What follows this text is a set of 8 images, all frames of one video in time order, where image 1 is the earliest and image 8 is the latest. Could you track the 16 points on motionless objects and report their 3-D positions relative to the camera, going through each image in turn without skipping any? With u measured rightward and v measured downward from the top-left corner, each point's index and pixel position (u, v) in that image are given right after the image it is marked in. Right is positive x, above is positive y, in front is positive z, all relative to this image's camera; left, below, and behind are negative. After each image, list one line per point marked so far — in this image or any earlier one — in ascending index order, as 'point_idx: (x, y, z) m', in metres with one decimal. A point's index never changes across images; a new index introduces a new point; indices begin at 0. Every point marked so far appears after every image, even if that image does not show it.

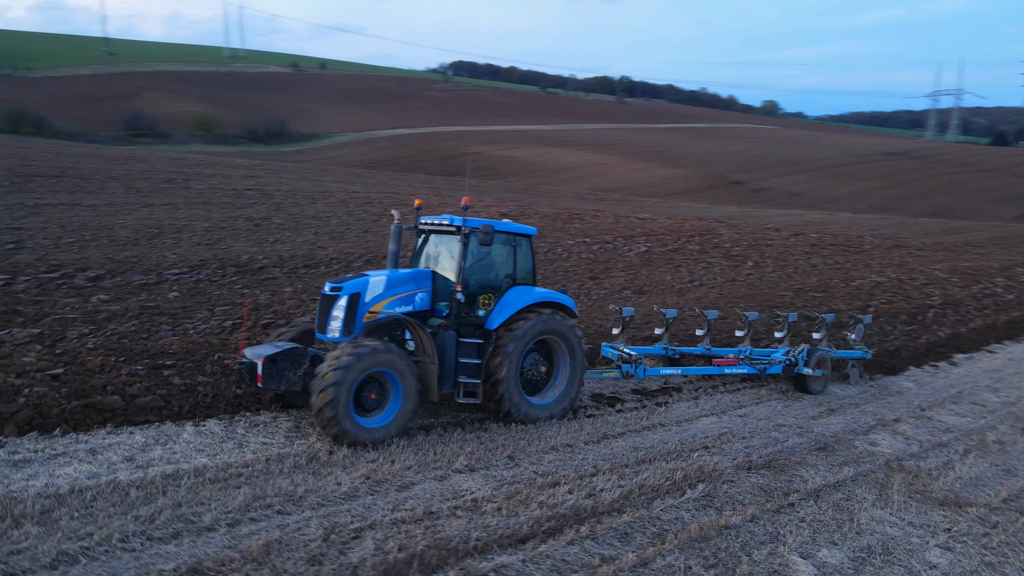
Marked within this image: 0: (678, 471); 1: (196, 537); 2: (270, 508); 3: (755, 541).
0: (+1.2, -1.3, +5.1) m
1: (-1.6, -1.2, +3.5) m
2: (-1.3, -1.2, +3.8) m
3: (+1.4, -1.5, +4.2) m
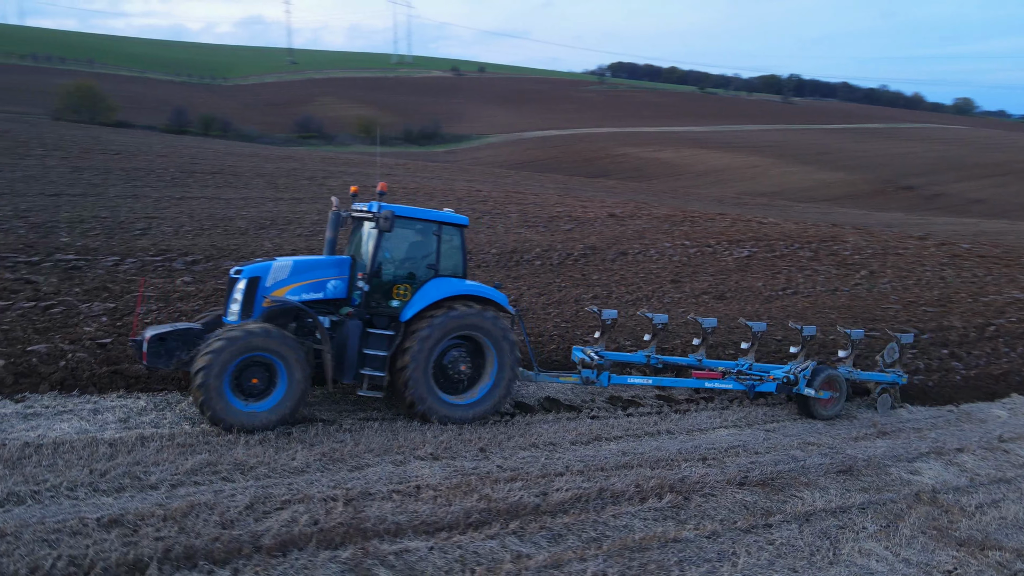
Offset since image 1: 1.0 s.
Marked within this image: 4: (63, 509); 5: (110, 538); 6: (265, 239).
0: (+1.0, -1.3, +4.9) m
1: (-2.0, -1.1, +3.8) m
2: (-1.7, -1.0, +4.1) m
3: (+1.0, -1.5, +4.0) m
4: (-2.2, -1.1, +3.6) m
5: (-1.9, -1.1, +3.3) m
6: (-4.2, +0.8, +12.7) m
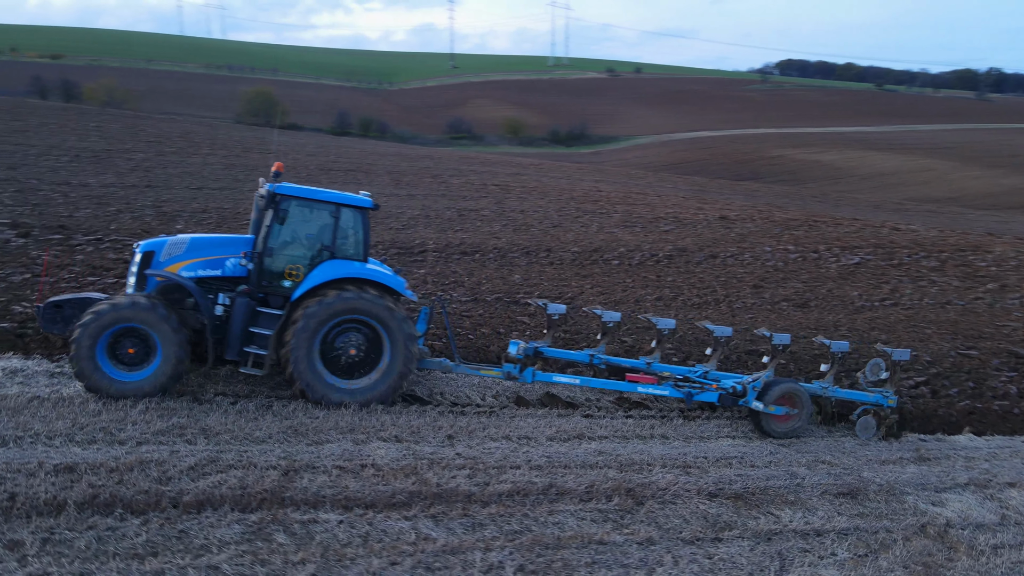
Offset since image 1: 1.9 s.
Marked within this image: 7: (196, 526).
0: (+0.7, -1.3, +4.7) m
1: (-2.4, -0.9, +4.3) m
2: (-2.1, -0.9, +4.5) m
3: (+0.5, -1.4, +3.8) m
4: (-2.7, -0.9, +4.1) m
5: (-2.4, -1.0, +3.8) m
6: (-2.8, +1.0, +13.5) m
7: (-1.6, -1.2, +3.6) m
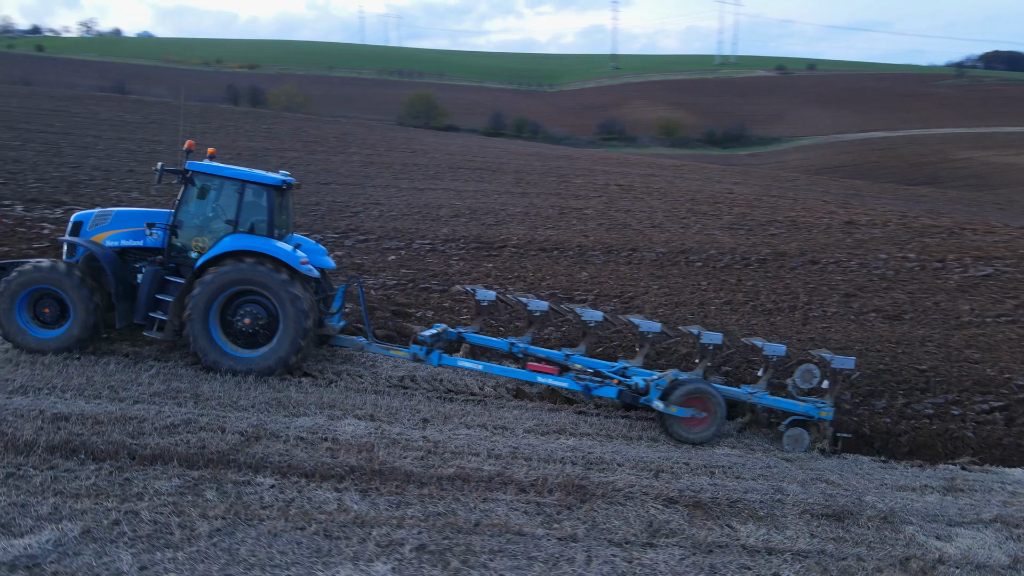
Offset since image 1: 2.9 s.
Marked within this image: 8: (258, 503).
0: (+0.4, -1.2, +4.6) m
1: (-2.8, -0.7, +4.9) m
2: (-2.4, -0.8, +5.0) m
3: (0.0, -1.4, +3.8) m
4: (-3.0, -0.7, +4.7) m
5: (-2.8, -0.8, +4.3) m
6: (-1.1, +1.2, +13.9) m
7: (-2.0, -1.0, +4.0) m
8: (-1.4, -1.1, +3.9) m
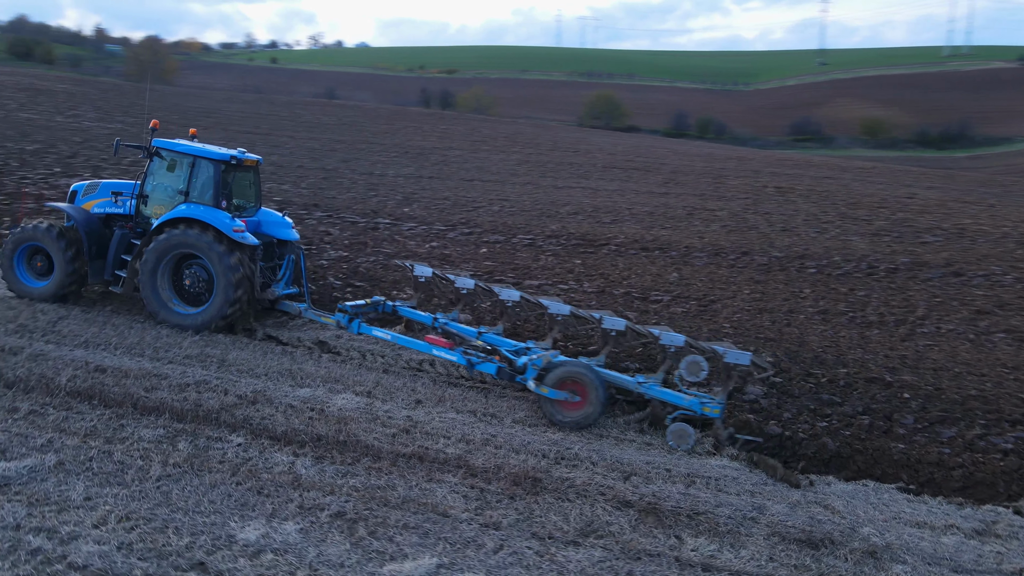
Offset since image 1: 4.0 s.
0: (+0.1, -1.2, +4.6) m
1: (-2.8, -0.5, +5.6) m
2: (-2.4, -0.6, +5.6) m
3: (-0.4, -1.3, +3.9) m
4: (-3.2, -0.5, +5.5) m
5: (-3.0, -0.6, +5.1) m
6: (+1.0, +1.2, +13.9) m
7: (-2.4, -0.8, +4.6) m
8: (-1.7, -1.0, +4.3) m
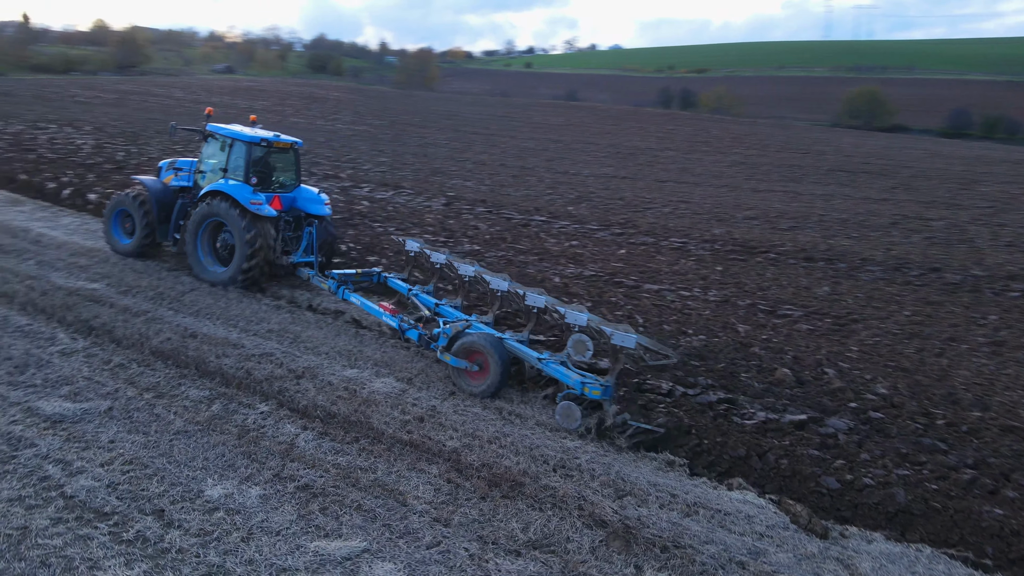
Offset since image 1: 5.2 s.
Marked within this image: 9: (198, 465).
0: (0.0, -1.2, +4.5) m
1: (-2.4, -0.4, +6.3) m
2: (-2.0, -0.4, +6.2) m
3: (-0.7, -1.3, +3.9) m
4: (-2.8, -0.3, +6.3) m
5: (-2.8, -0.4, +5.9) m
6: (+4.0, +1.1, +13.0) m
7: (-2.3, -0.7, +5.2) m
8: (-1.8, -0.9, +4.8) m
9: (-1.8, -1.0, +4.2) m
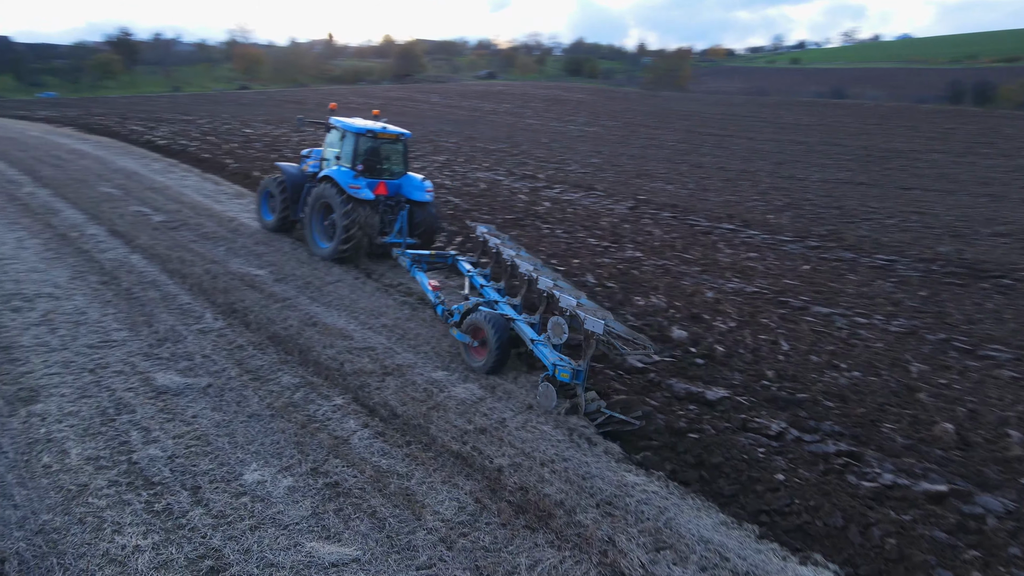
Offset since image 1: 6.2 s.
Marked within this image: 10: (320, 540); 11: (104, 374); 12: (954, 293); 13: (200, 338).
0: (+0.2, -1.2, +4.1) m
1: (-1.5, -0.3, +6.6) m
2: (-1.1, -0.4, +6.4) m
3: (-0.7, -1.3, +3.8) m
4: (-1.8, -0.2, +6.8) m
5: (-1.9, -0.3, +6.4) m
6: (+6.8, +0.6, +10.9) m
7: (-1.7, -0.6, +5.6) m
8: (-1.4, -0.8, +5.0) m
9: (-1.6, -1.0, +4.5) m
10: (-1.0, -1.3, +3.7) m
11: (-2.9, -0.6, +5.2) m
12: (+5.2, -0.1, +8.5) m
13: (-2.5, -0.4, +6.0) m
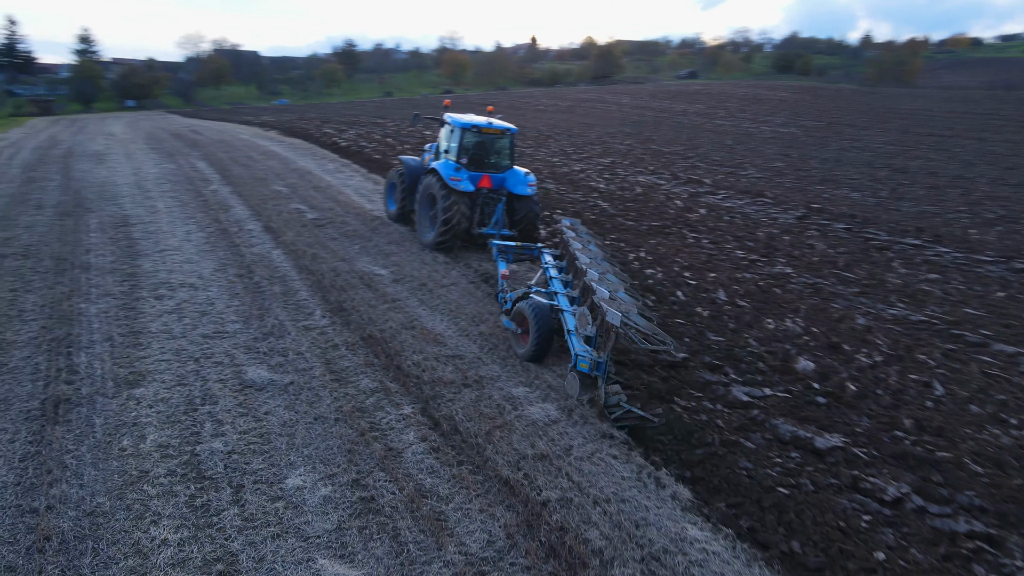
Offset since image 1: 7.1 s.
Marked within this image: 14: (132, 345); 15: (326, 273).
0: (+0.4, -1.3, +3.7) m
1: (-0.5, -0.3, +6.5) m
2: (-0.3, -0.4, +6.2) m
3: (-0.5, -1.3, +3.6) m
4: (-0.8, -0.3, +6.7) m
5: (-1.1, -0.3, +6.4) m
6: (+8.6, +0.1, +8.6) m
7: (-1.1, -0.7, +5.6) m
8: (-0.9, -0.9, +4.9) m
9: (-1.3, -1.0, +4.5) m
10: (-0.9, -1.3, +3.6) m
11: (-2.3, -0.6, +5.6) m
12: (+6.4, -0.5, +6.6) m
13: (-1.8, -0.4, +6.2) m
14: (-3.0, -0.5, +5.8) m
15: (-2.0, +0.2, +7.7) m
